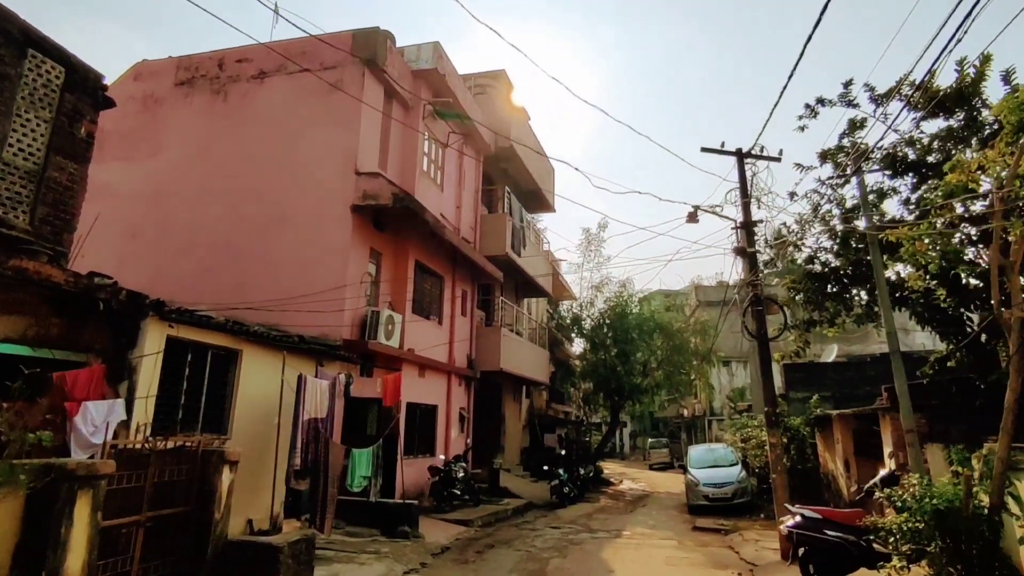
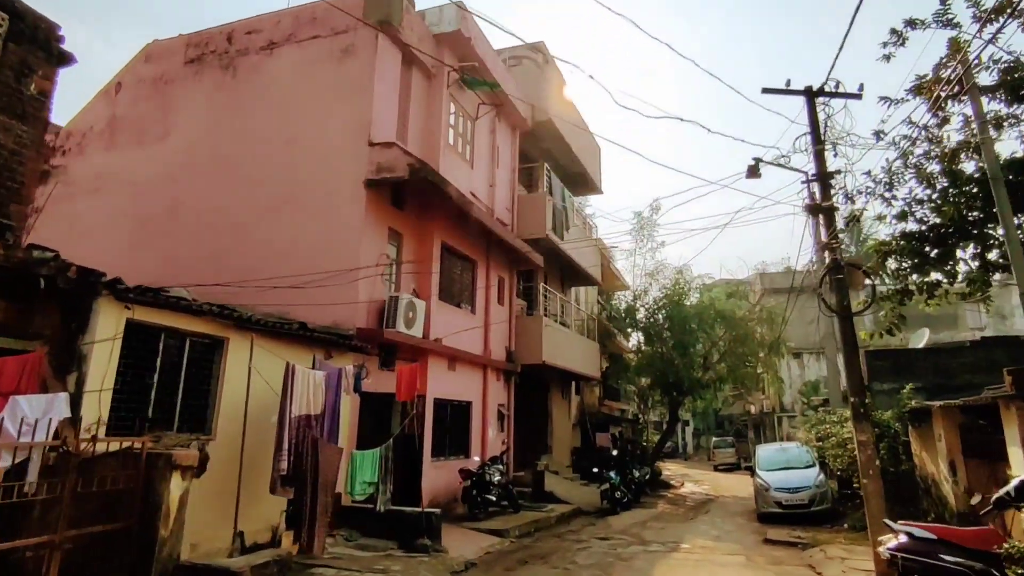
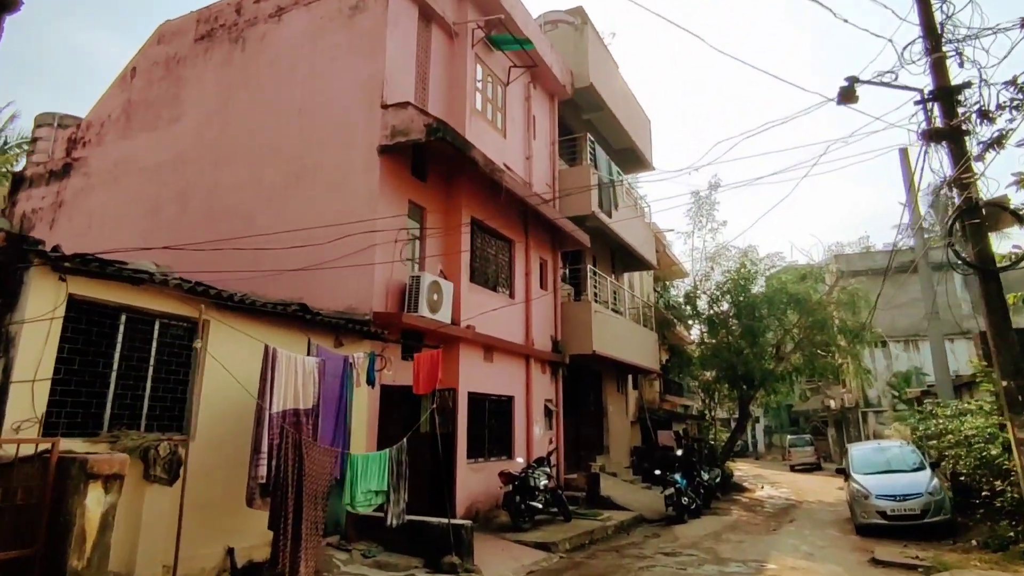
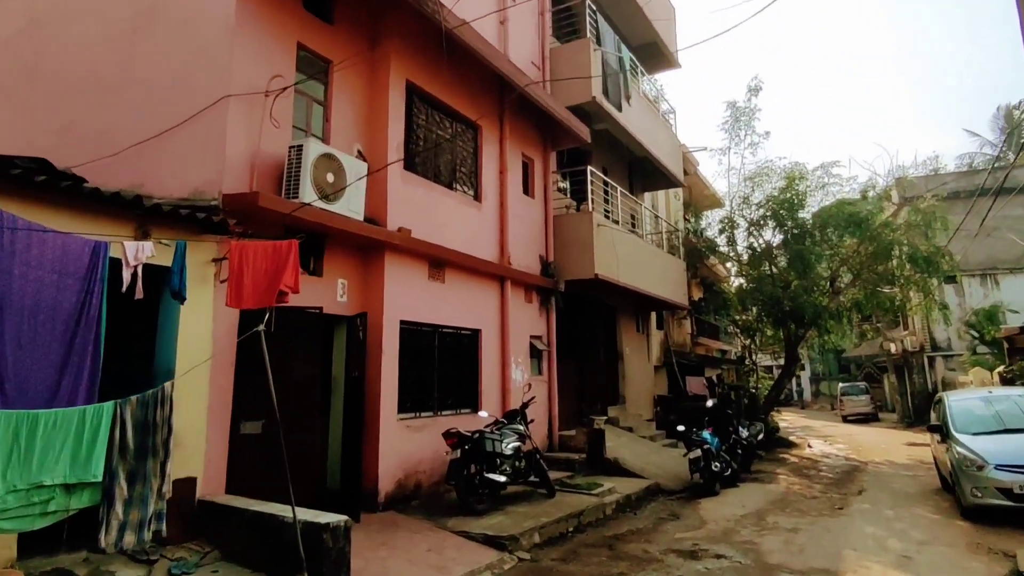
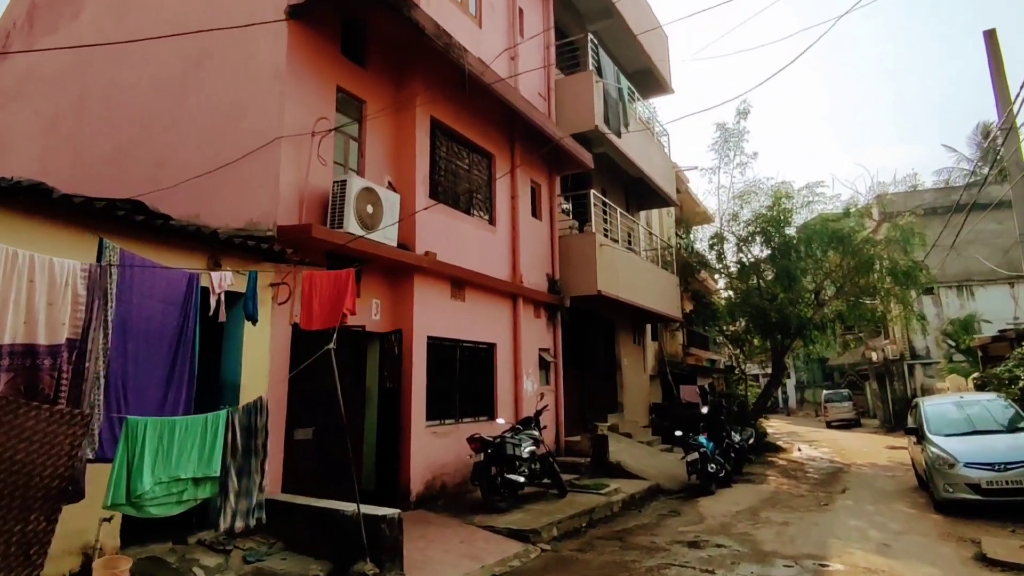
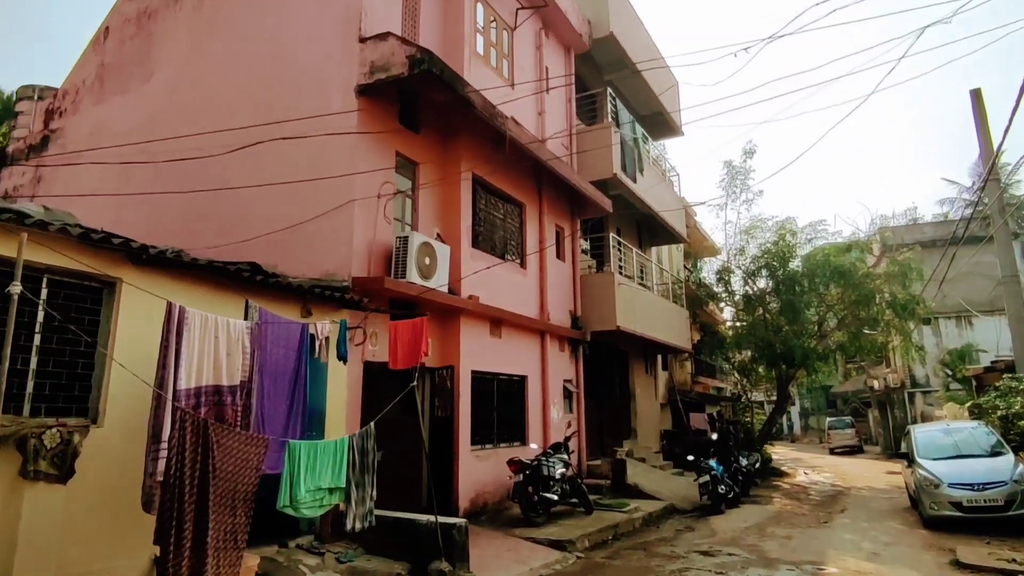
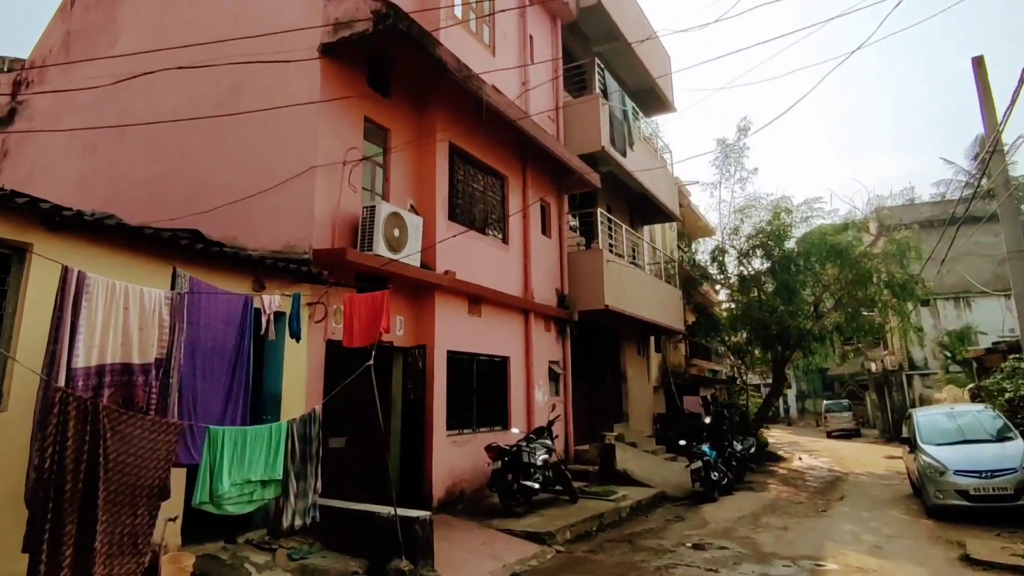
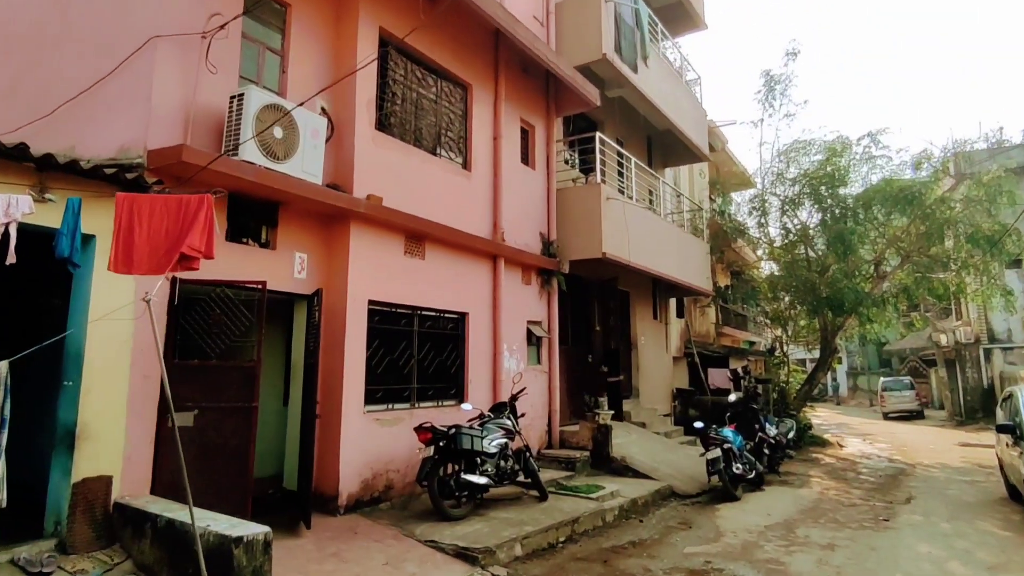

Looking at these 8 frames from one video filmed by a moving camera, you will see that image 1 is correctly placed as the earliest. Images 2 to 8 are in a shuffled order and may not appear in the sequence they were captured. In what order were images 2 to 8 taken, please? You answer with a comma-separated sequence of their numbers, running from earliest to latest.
2, 3, 6, 7, 5, 4, 8
